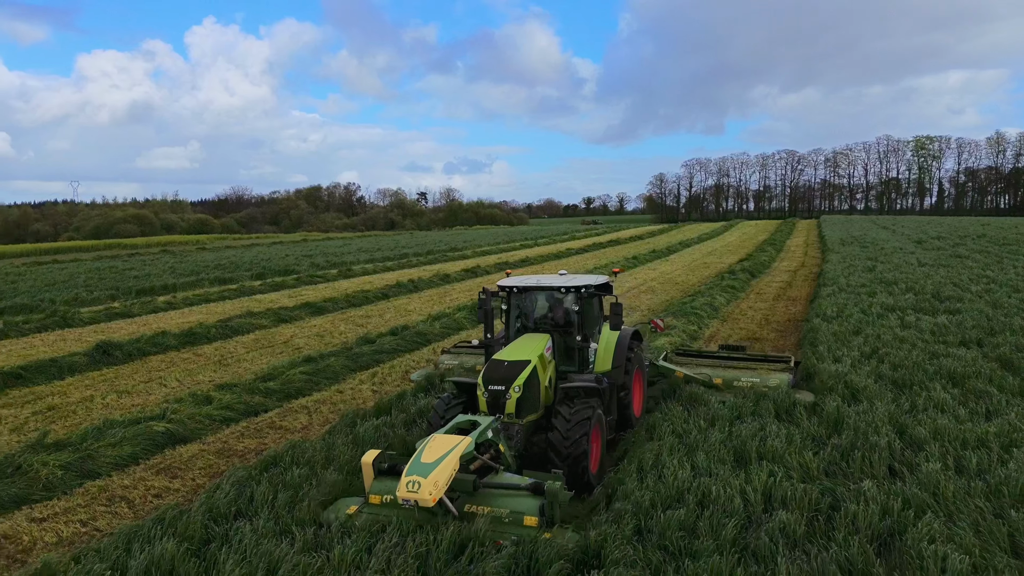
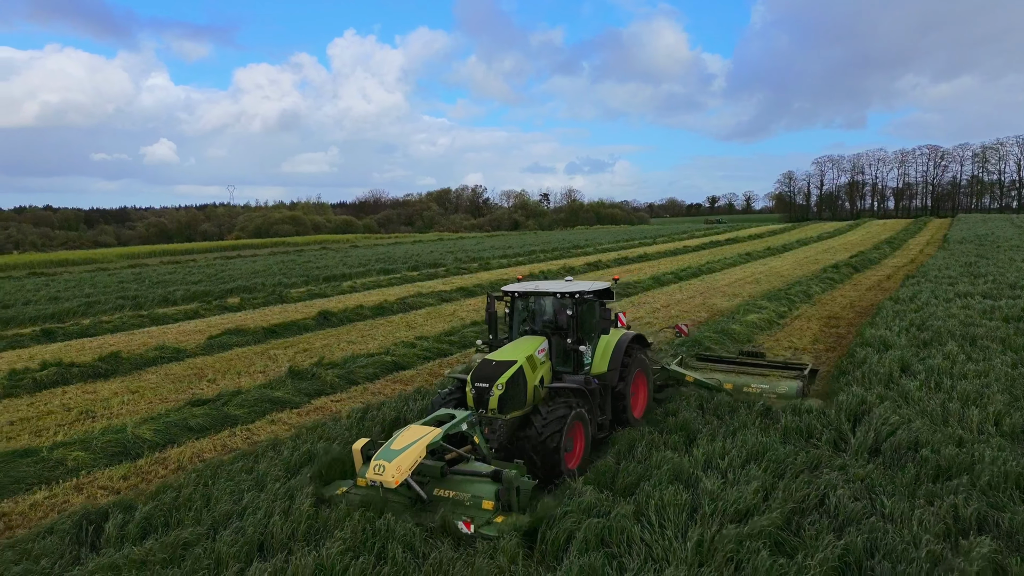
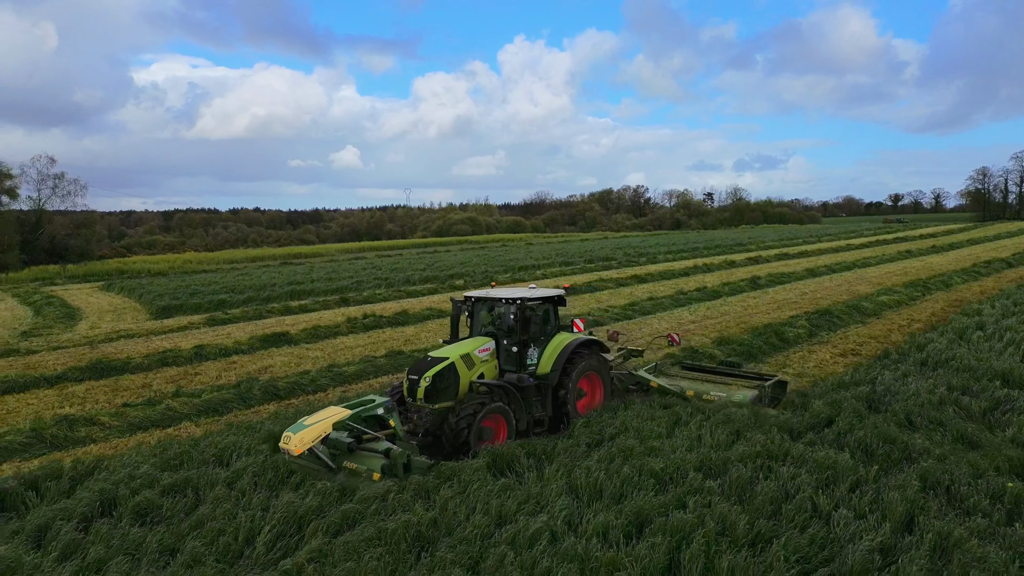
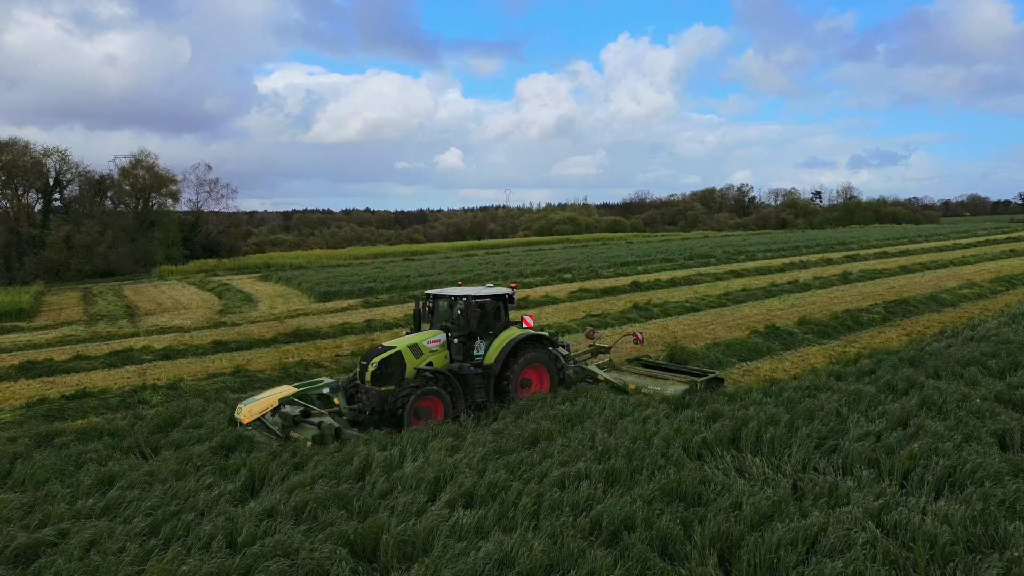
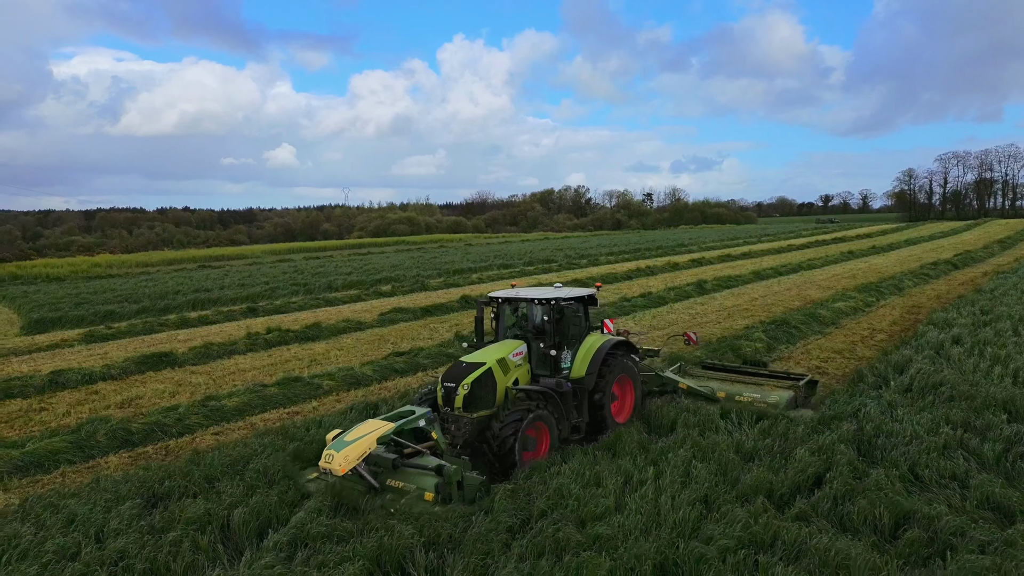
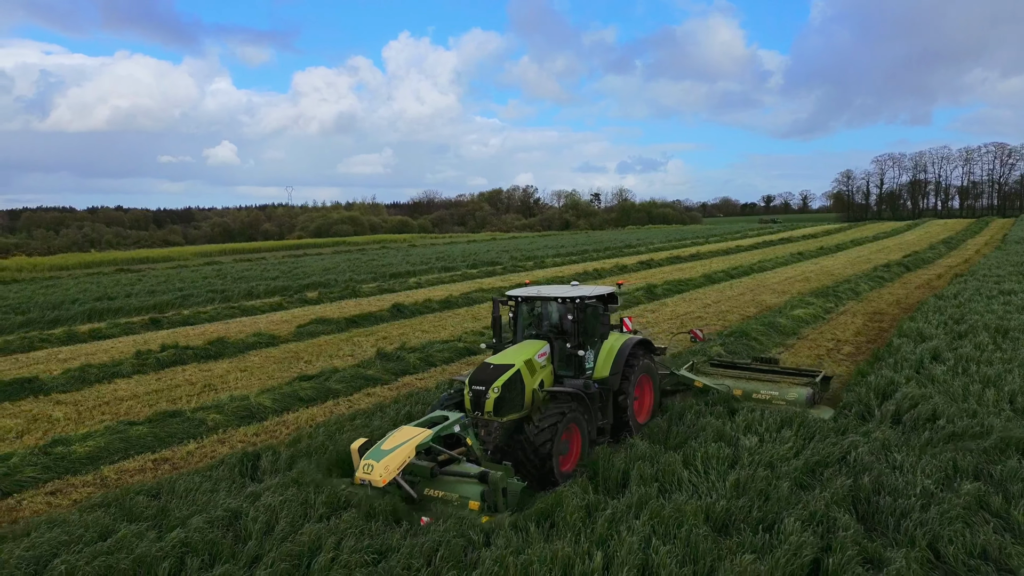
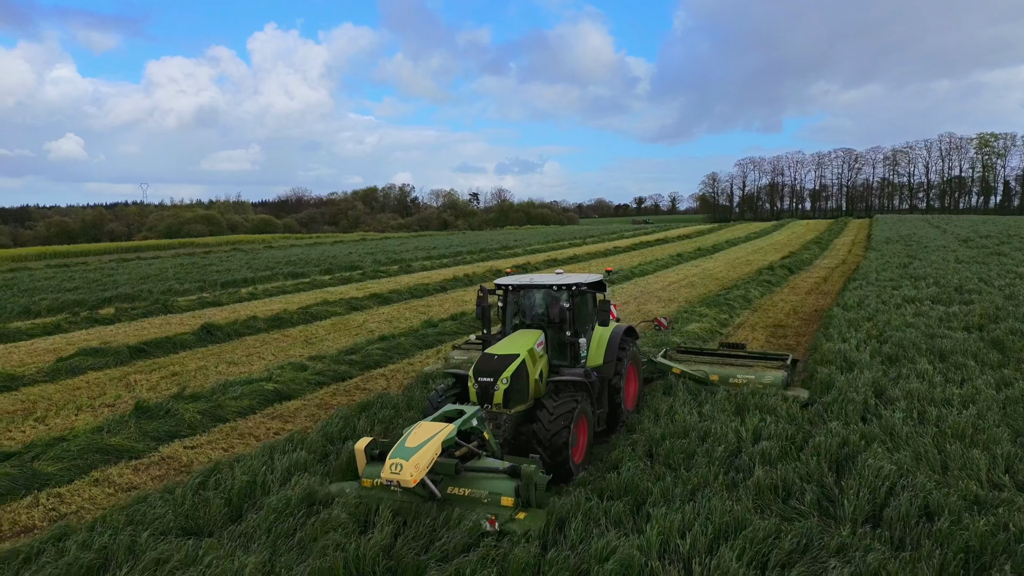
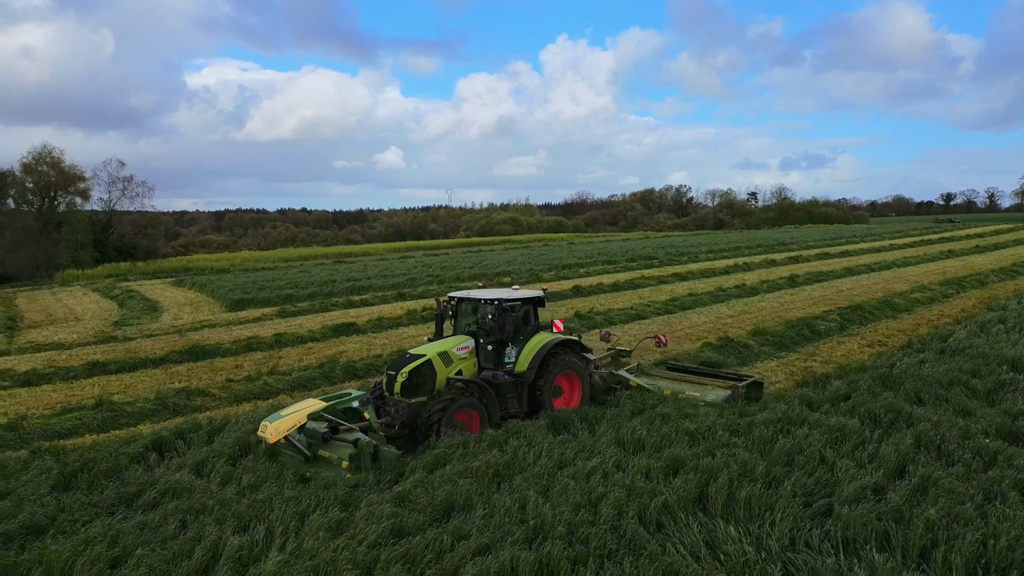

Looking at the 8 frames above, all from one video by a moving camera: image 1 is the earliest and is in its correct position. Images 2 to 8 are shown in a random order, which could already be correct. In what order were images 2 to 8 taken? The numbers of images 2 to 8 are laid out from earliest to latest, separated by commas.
7, 2, 6, 5, 3, 8, 4
